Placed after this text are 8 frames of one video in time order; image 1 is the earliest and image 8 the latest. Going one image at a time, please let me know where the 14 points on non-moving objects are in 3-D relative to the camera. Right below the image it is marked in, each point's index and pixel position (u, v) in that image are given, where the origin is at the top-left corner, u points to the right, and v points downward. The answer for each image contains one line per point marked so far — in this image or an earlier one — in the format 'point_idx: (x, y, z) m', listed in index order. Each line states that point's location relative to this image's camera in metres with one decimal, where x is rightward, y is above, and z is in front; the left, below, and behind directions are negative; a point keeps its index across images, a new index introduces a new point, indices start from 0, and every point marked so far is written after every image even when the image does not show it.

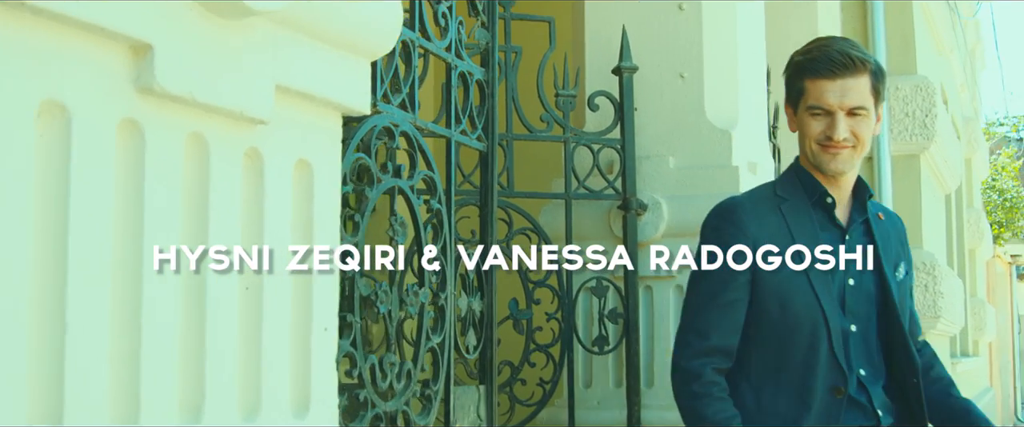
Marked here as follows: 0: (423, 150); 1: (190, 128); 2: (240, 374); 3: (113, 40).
0: (-0.2, +0.2, +3.5) m
1: (-0.5, +0.1, +1.9) m
2: (-0.4, -0.3, +2.0) m
3: (-0.6, +0.2, +1.8) m
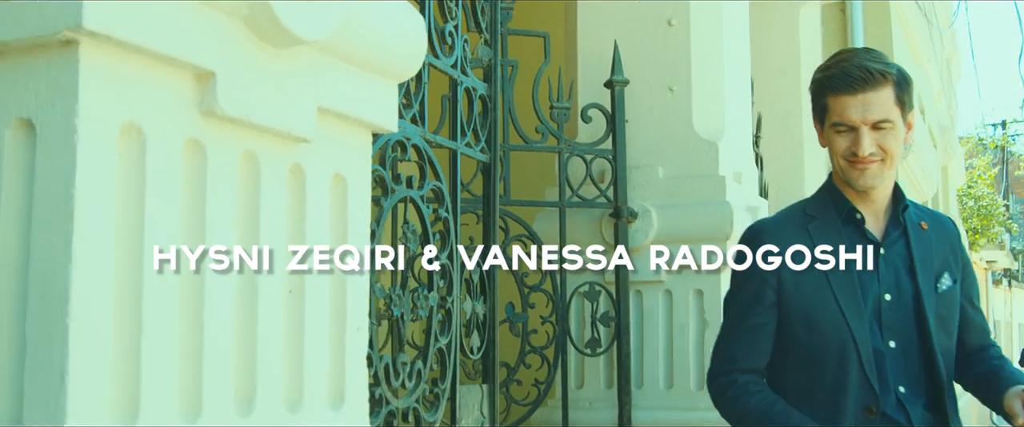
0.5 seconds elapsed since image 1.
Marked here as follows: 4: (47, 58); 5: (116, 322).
0: (-0.2, +0.2, +3.8) m
1: (-0.5, +0.1, +2.1) m
2: (-0.4, -0.3, +2.2) m
3: (-0.5, +0.2, +2.0) m
4: (-0.7, +0.2, +1.8) m
5: (-0.6, -0.2, +1.9) m
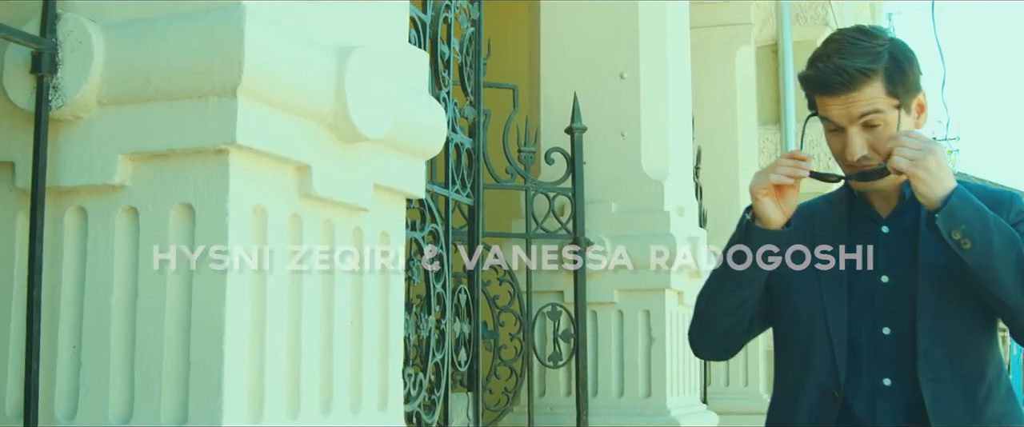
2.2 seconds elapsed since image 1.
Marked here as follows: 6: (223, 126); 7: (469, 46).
0: (-0.3, 0.0, +4.5) m
1: (-0.4, 0.0, +2.9) m
2: (-0.4, -0.4, +3.0) m
3: (-0.5, +0.1, +2.7) m
4: (-0.6, +0.1, +2.6) m
5: (-0.5, -0.3, +2.6) m
6: (-0.6, +0.2, +2.5) m
7: (-0.2, +0.7, +5.1) m
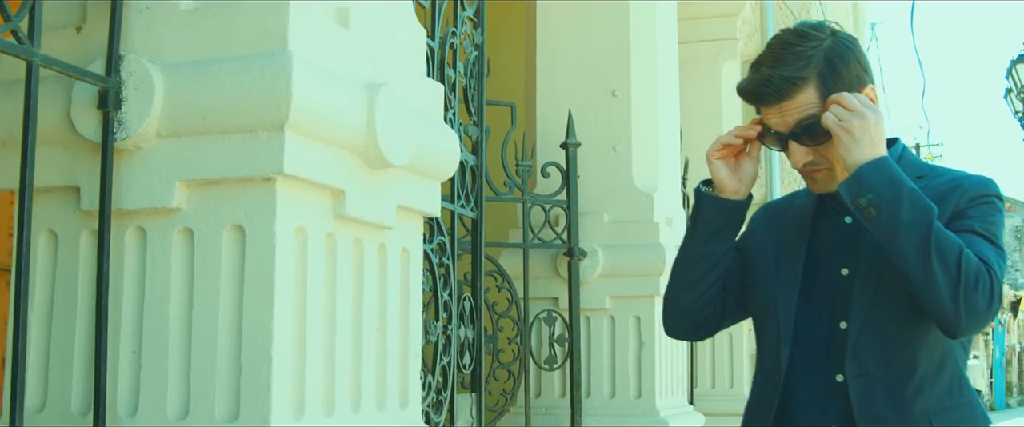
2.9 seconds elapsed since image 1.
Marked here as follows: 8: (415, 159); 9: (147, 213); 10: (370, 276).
0: (-0.3, 0.0, +4.9) m
1: (-0.4, -0.1, +3.2) m
2: (-0.4, -0.5, +3.3) m
3: (-0.5, +0.1, +3.1) m
4: (-0.6, +0.1, +2.9) m
5: (-0.5, -0.3, +3.0) m
6: (-0.5, +0.1, +2.9) m
7: (-0.2, +0.6, +5.5) m
8: (-0.3, +0.2, +3.4) m
9: (-0.9, 0.0, +3.0) m
10: (-0.4, -0.2, +3.3) m
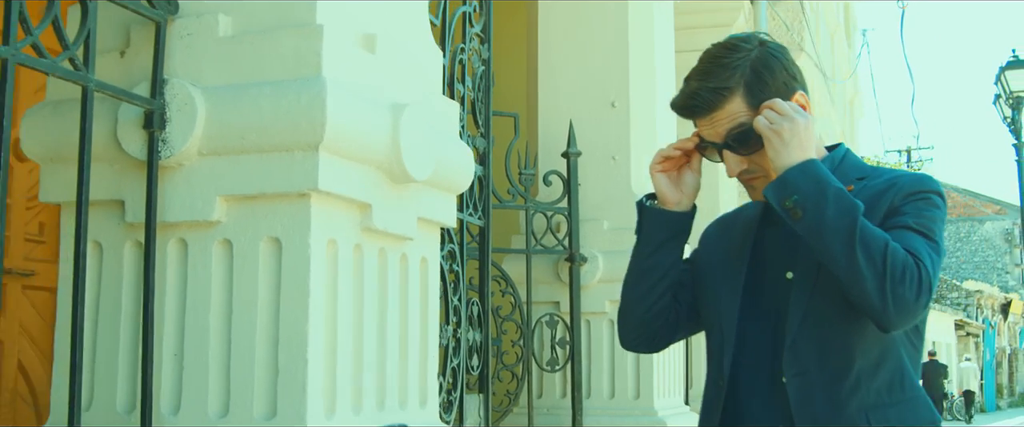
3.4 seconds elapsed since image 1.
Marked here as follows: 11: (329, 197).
0: (-0.3, -0.1, +5.1) m
1: (-0.4, -0.1, +3.5) m
2: (-0.3, -0.5, +3.6) m
3: (-0.4, 0.0, +3.3) m
4: (-0.6, 0.0, +3.1) m
5: (-0.5, -0.4, +3.2) m
6: (-0.5, +0.1, +3.1) m
7: (-0.1, +0.6, +5.7) m
8: (-0.2, +0.1, +3.7) m
9: (-0.8, 0.0, +3.2) m
10: (-0.3, -0.2, +3.5) m
11: (-0.5, 0.0, +3.2) m
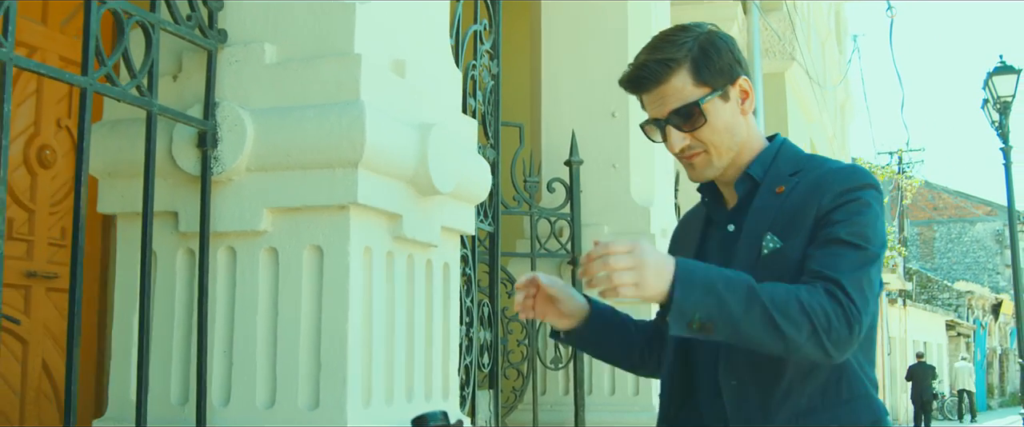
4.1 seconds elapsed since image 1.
0: (-0.2, -0.1, +5.4) m
1: (-0.3, -0.1, +3.8) m
2: (-0.3, -0.5, +3.9) m
3: (-0.4, 0.0, +3.6) m
4: (-0.5, 0.0, +3.5) m
5: (-0.4, -0.4, +3.5) m
6: (-0.4, +0.1, +3.4) m
7: (-0.1, +0.6, +6.0) m
8: (-0.2, +0.1, +4.0) m
9: (-0.8, -0.1, +3.6) m
10: (-0.3, -0.2, +3.9) m
11: (-0.4, 0.0, +3.5) m
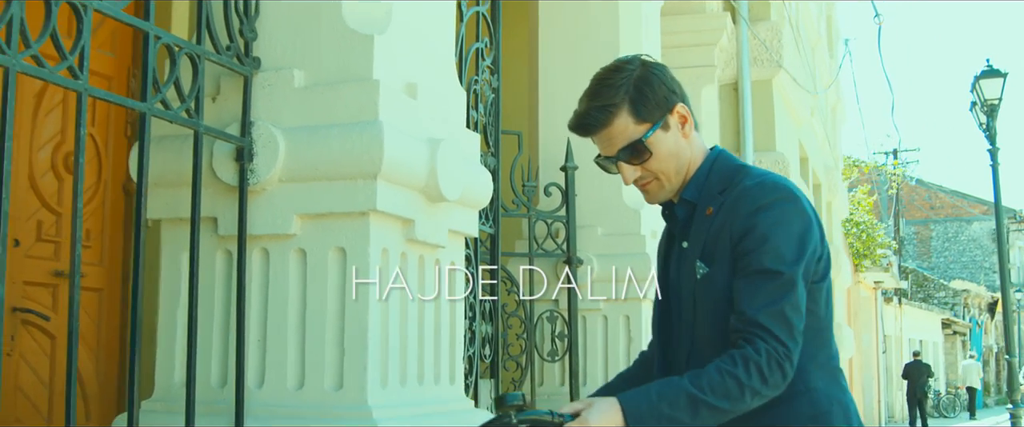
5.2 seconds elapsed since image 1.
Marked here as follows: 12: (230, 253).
0: (-0.2, -0.1, +5.9) m
1: (-0.3, -0.1, +4.3) m
2: (-0.3, -0.5, +4.4) m
3: (-0.4, 0.0, +4.1) m
4: (-0.5, 0.0, +4.0) m
5: (-0.4, -0.4, +4.0) m
6: (-0.5, 0.0, +3.9) m
7: (-0.1, +0.6, +6.5) m
8: (-0.2, +0.1, +4.5) m
9: (-0.8, -0.1, +4.1) m
10: (-0.3, -0.2, +4.4) m
11: (-0.4, 0.0, +4.0) m
12: (-0.9, -0.1, +4.1) m
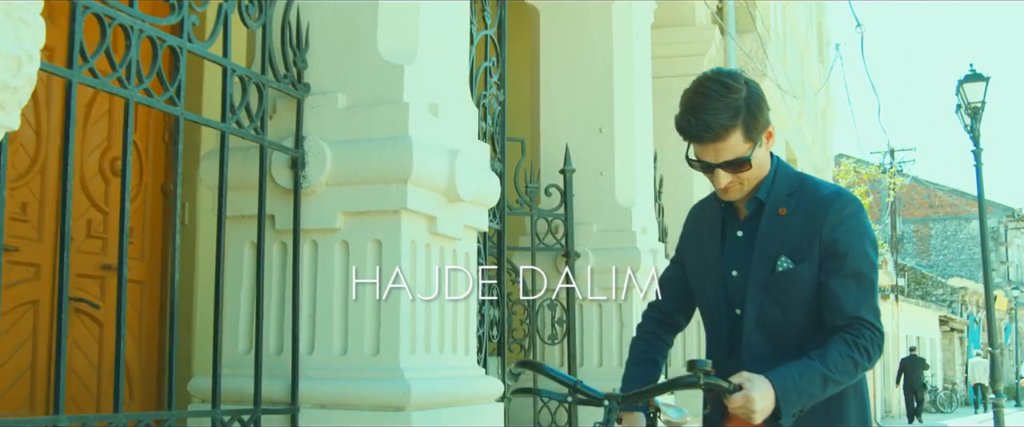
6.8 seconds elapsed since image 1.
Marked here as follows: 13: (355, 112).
0: (-0.2, -0.1, +6.8) m
1: (-0.3, -0.1, +5.2) m
2: (-0.3, -0.5, +5.3) m
3: (-0.4, 0.0, +5.0) m
4: (-0.5, 0.0, +4.9) m
5: (-0.4, -0.4, +4.9) m
6: (-0.4, +0.1, +4.8) m
7: (-0.1, +0.6, +7.4) m
8: (-0.2, +0.1, +5.4) m
9: (-0.8, -0.1, +5.0) m
10: (-0.3, -0.2, +5.3) m
11: (-0.4, 0.0, +4.9) m
12: (-0.9, -0.1, +5.0) m
13: (-0.6, +0.4, +5.0) m
